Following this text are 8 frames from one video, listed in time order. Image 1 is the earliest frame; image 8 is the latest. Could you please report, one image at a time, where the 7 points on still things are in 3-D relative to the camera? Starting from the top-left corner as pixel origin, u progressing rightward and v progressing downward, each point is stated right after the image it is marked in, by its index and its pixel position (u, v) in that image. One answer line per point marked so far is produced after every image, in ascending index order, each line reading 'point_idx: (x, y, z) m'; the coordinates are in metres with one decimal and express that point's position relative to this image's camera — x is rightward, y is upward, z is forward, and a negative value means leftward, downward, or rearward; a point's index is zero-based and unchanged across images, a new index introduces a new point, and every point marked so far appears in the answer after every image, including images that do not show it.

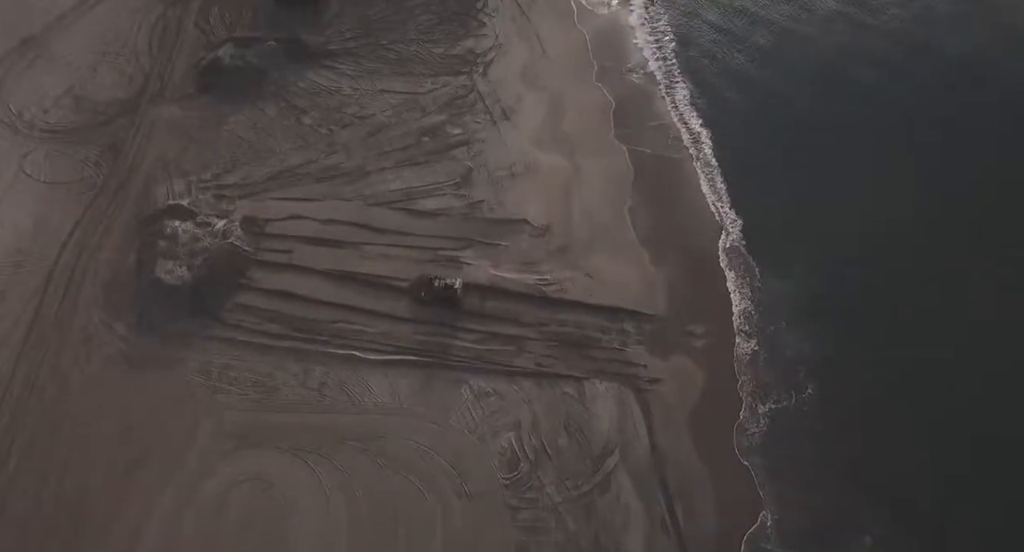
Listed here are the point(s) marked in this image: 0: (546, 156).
0: (+0.5, +1.5, +12.5) m
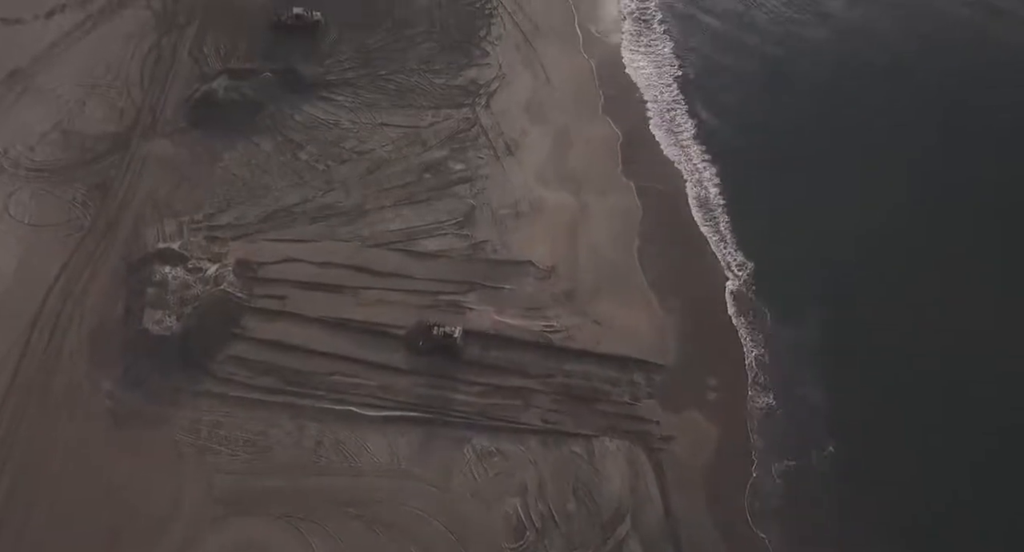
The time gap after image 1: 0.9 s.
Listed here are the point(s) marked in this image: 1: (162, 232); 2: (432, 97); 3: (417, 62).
0: (+0.5, +1.0, +12.0) m
1: (-3.9, +0.5, +10.8) m
2: (-1.1, +2.5, +13.4) m
3: (-1.4, +3.1, +13.9) m
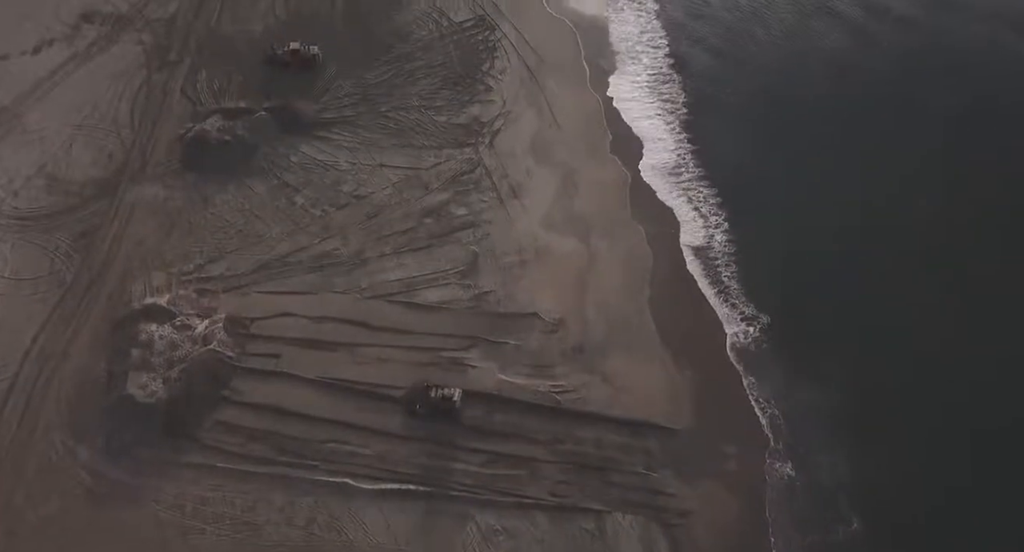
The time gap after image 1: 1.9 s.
0: (+0.6, +0.4, +11.5) m
1: (-3.9, -0.1, +10.2) m
2: (-1.1, +1.9, +12.9) m
3: (-1.3, +2.5, +13.4) m
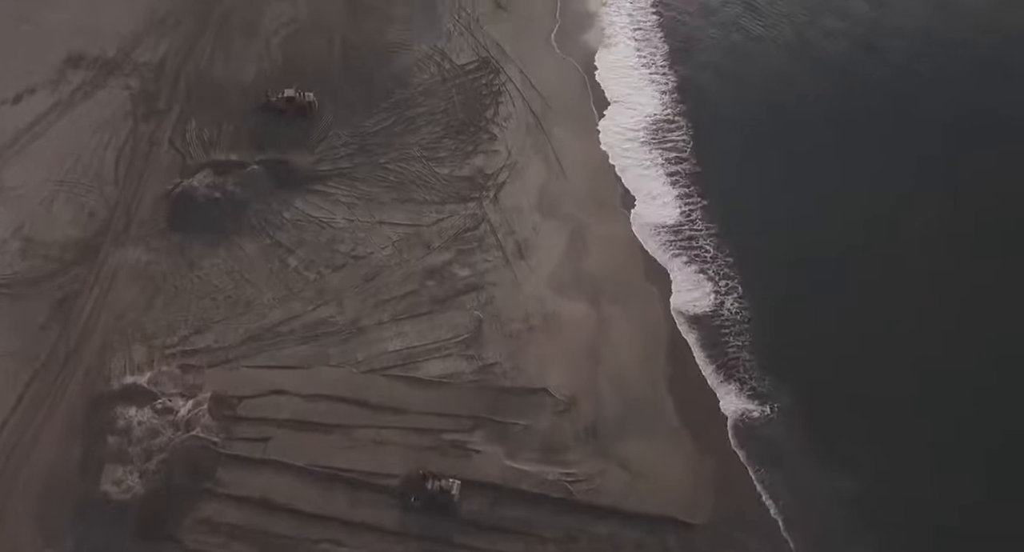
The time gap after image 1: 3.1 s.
0: (+0.6, -0.3, +10.8) m
1: (-3.8, -0.8, +9.5) m
2: (-1.0, +1.1, +12.2) m
3: (-1.2, +1.7, +12.7) m
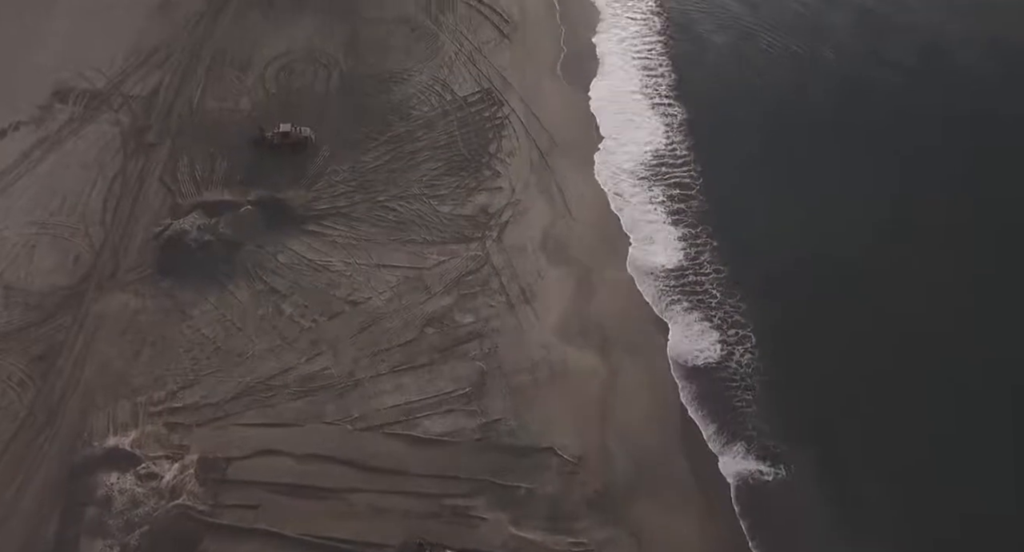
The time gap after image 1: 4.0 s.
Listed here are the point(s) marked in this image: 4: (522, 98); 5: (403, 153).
0: (+0.7, -0.9, +10.3) m
1: (-3.8, -1.3, +9.0) m
2: (-1.0, +0.6, +11.7) m
3: (-1.2, +1.1, +12.2) m
4: (+0.1, +2.5, +13.5) m
5: (-1.4, +1.6, +12.6) m
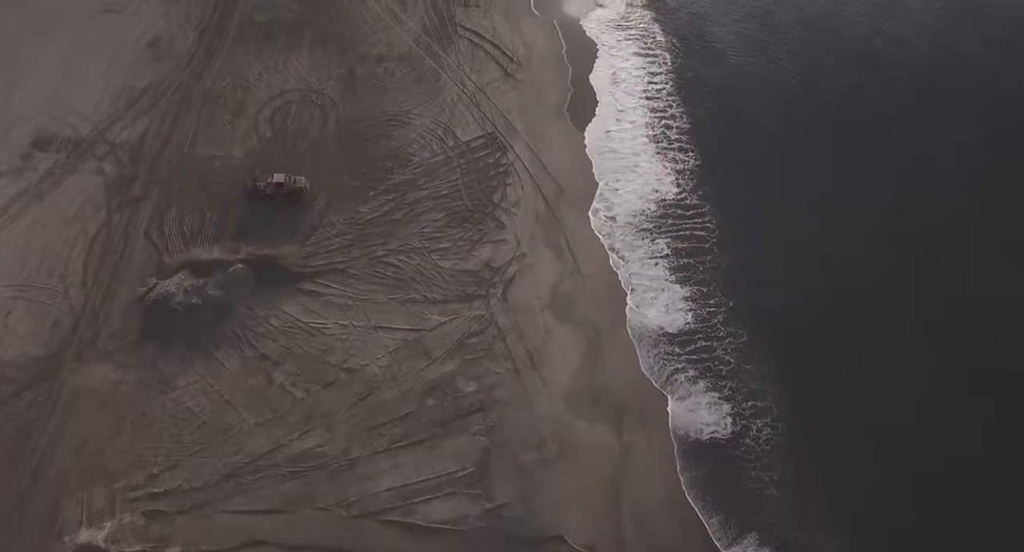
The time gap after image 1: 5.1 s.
0: (+0.8, -1.5, +9.6) m
1: (-3.7, -2.0, +8.3) m
2: (-0.9, -0.1, +11.1) m
3: (-1.1, +0.4, +11.6) m
4: (+0.2, +1.8, +12.9) m
5: (-1.4, +0.9, +12.0) m
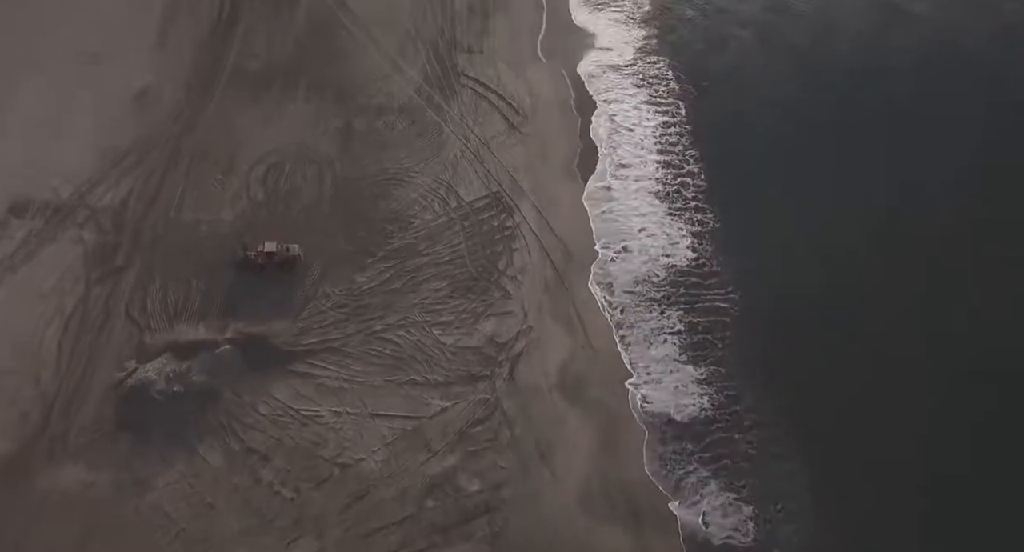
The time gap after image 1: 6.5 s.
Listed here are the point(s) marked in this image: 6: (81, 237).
0: (+0.8, -2.4, +8.8) m
1: (-3.6, -2.8, +7.5) m
2: (-0.8, -1.0, +10.3) m
3: (-1.0, -0.4, +10.8) m
4: (+0.3, +0.9, +12.1) m
5: (-1.3, 0.0, +11.2) m
6: (-5.0, +0.4, +11.1) m
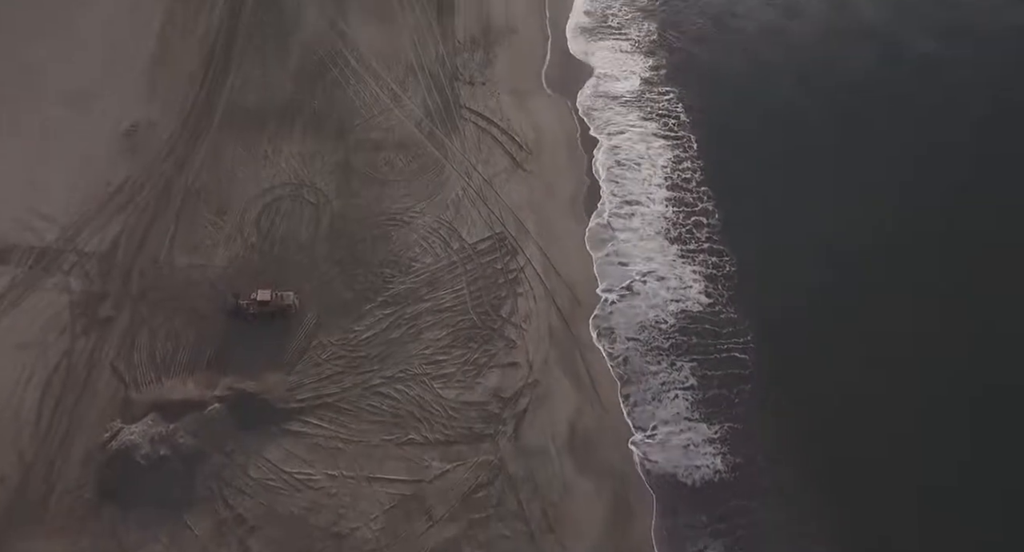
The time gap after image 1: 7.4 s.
0: (+0.9, -2.9, +8.3) m
1: (-3.6, -3.4, +7.0) m
2: (-0.8, -1.6, +9.8) m
3: (-1.0, -1.0, +10.3) m
4: (+0.3, +0.3, +11.7) m
5: (-1.2, -0.5, +10.7) m
6: (-4.9, -0.1, +10.6) m
